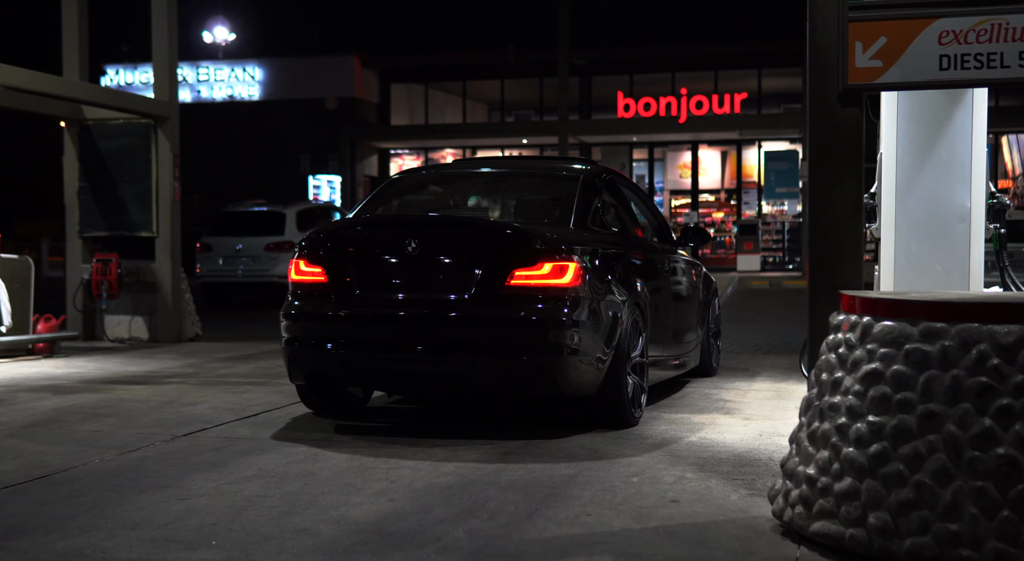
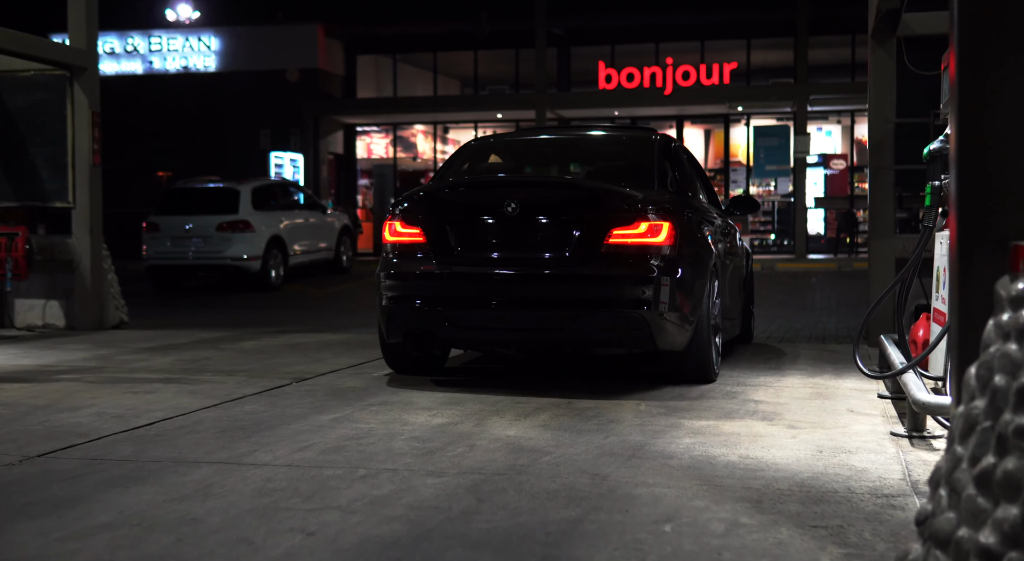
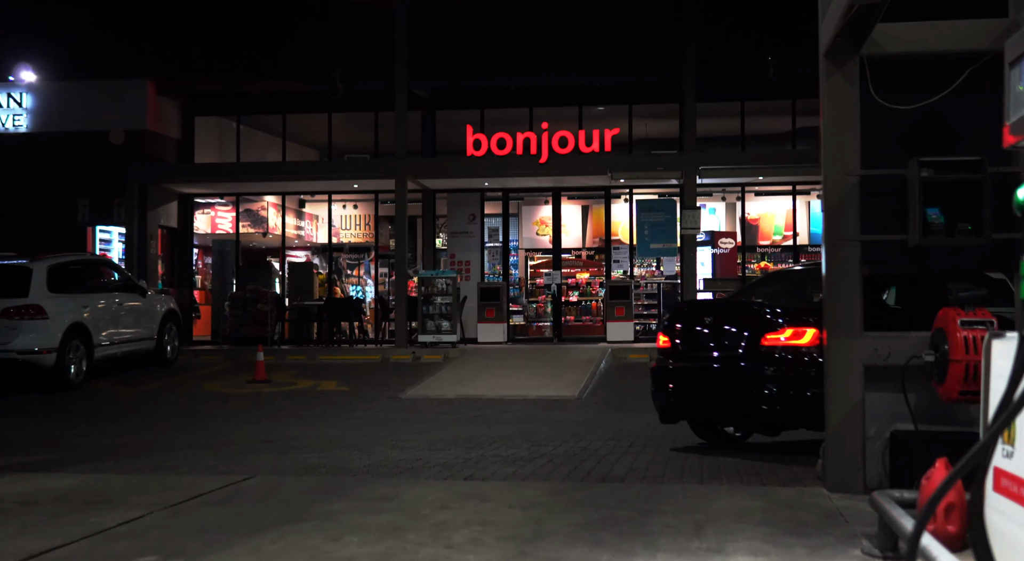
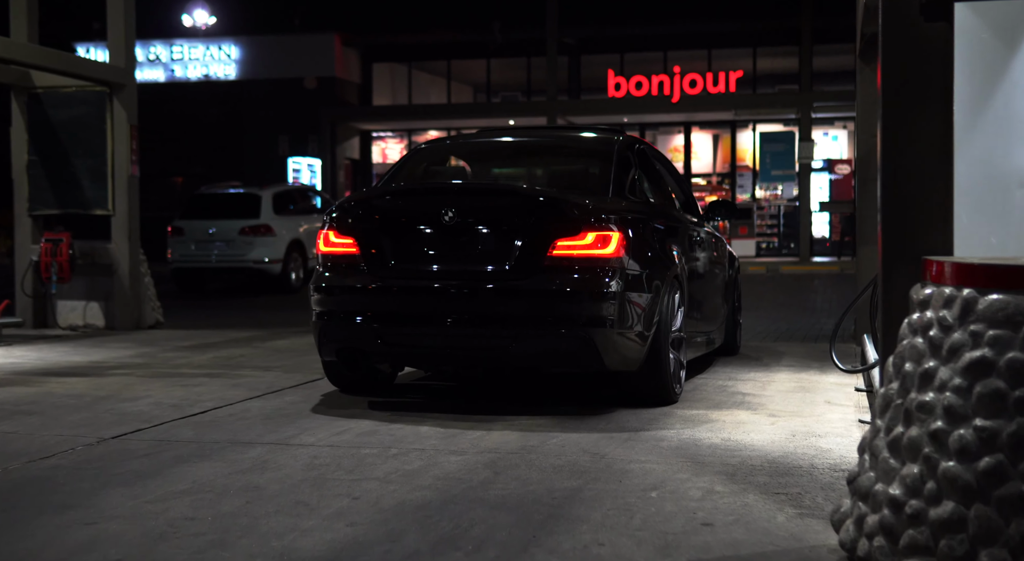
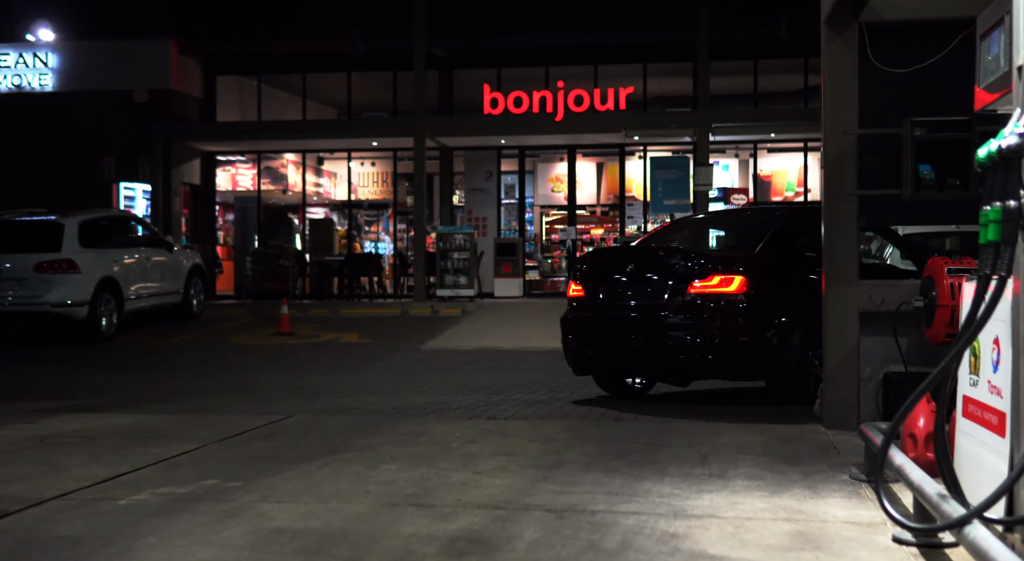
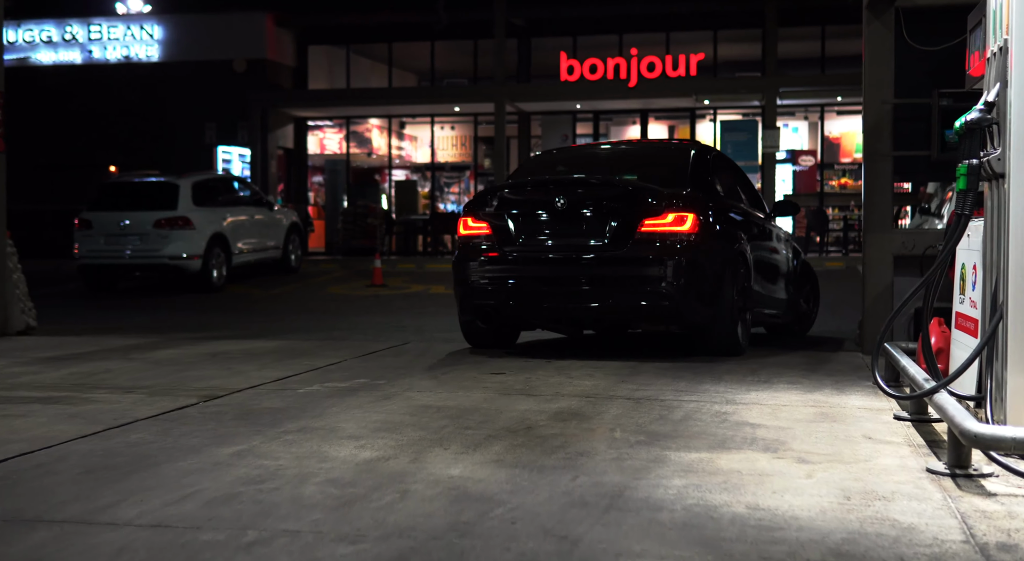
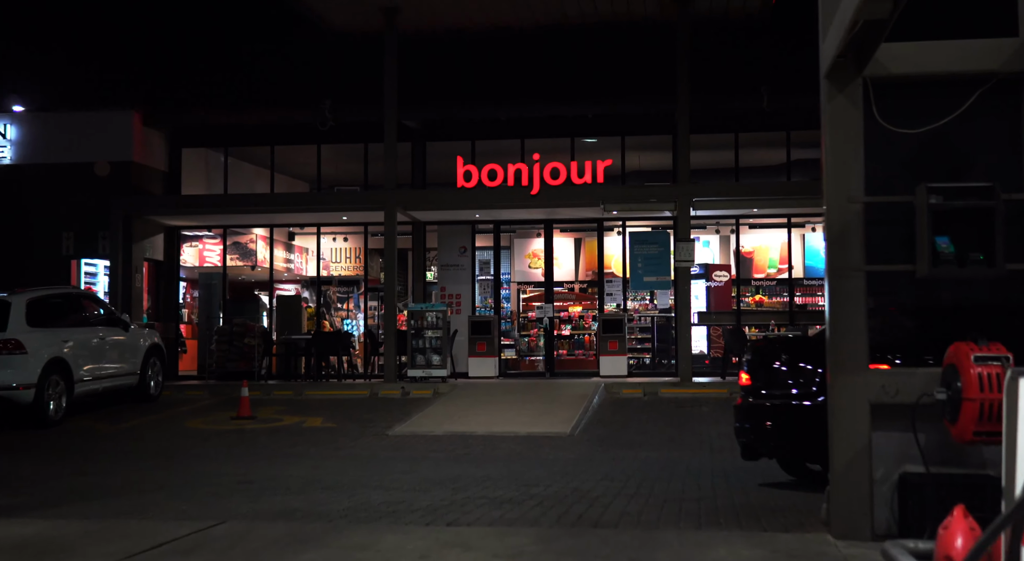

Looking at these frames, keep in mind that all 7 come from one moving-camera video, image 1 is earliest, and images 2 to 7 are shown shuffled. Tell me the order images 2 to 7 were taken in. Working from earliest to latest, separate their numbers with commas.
4, 2, 6, 5, 3, 7
